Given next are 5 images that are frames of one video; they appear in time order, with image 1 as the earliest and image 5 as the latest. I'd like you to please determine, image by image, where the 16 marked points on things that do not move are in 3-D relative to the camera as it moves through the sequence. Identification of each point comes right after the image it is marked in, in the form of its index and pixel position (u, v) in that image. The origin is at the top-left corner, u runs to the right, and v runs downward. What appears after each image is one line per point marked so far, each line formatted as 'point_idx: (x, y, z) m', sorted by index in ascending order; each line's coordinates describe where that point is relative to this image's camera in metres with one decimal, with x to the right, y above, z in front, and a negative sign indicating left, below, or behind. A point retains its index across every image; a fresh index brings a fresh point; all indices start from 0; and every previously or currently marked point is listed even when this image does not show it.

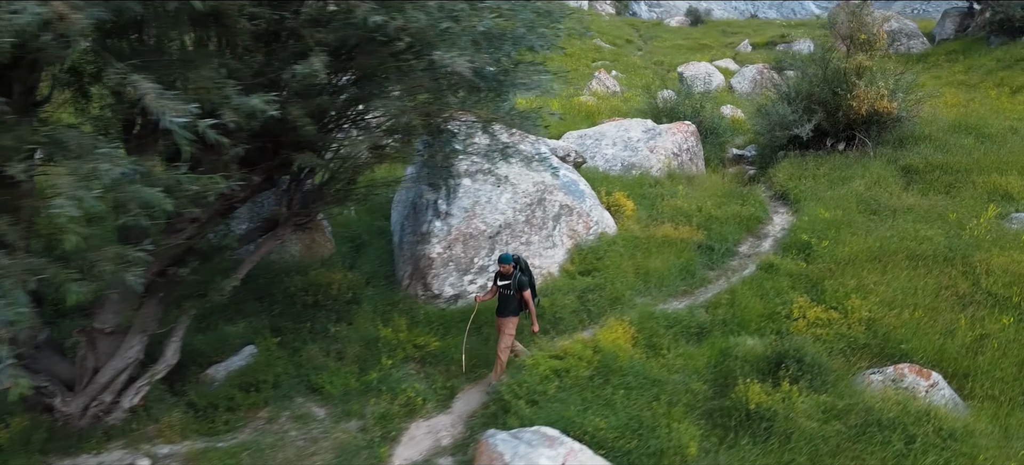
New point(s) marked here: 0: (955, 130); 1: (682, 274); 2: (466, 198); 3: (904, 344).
0: (+10.0, +2.3, +18.3) m
1: (+2.4, -0.6, +11.5) m
2: (-0.6, +0.5, +11.7) m
3: (+4.0, -1.1, +8.4) m
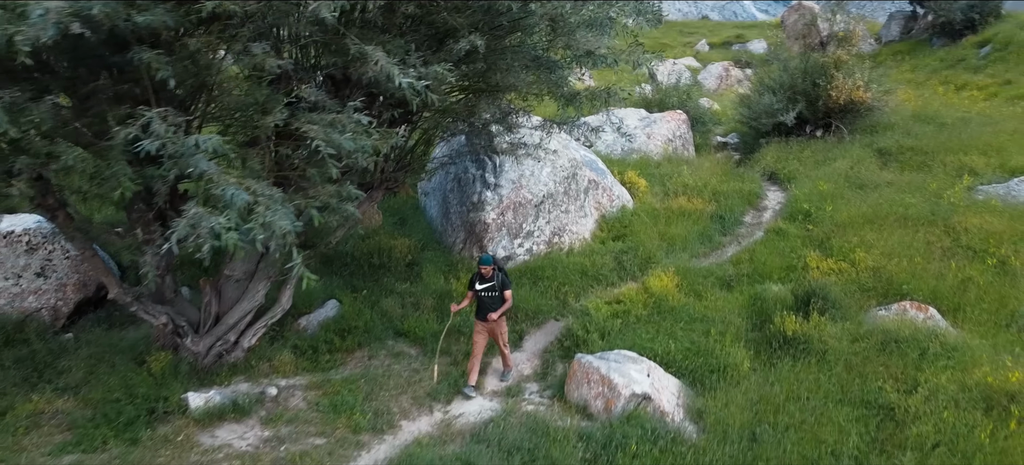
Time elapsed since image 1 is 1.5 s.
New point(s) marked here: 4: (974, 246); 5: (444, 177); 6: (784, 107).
0: (+10.1, +2.8, +20.4) m
1: (+3.0, -0.1, +13.1) m
2: (0.0, +1.0, +13.0) m
3: (+4.9, -0.6, +10.1) m
4: (+6.3, -0.2, +11.1) m
5: (-1.2, +0.9, +13.9) m
6: (+6.4, +3.0, +19.1) m
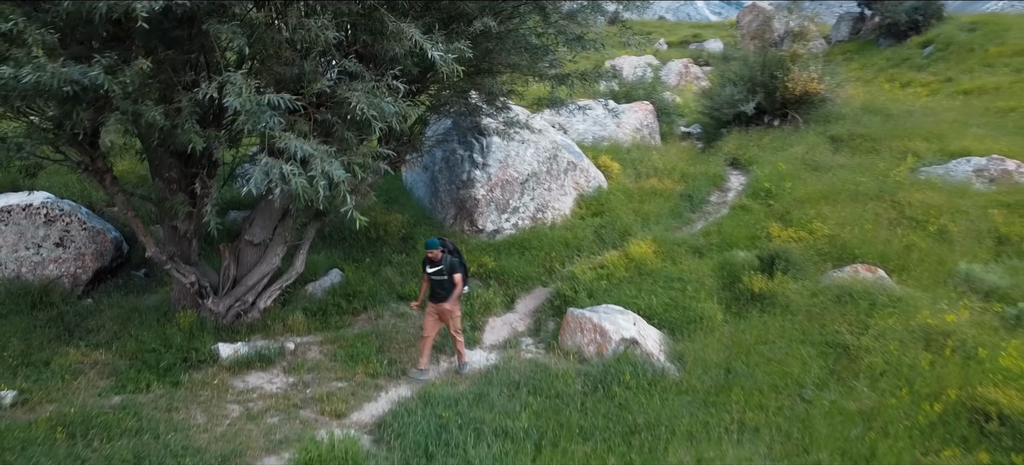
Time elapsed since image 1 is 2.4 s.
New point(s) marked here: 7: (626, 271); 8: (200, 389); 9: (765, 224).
0: (+9.5, +3.3, +21.8) m
1: (+2.8, +0.3, +14.2) m
2: (-0.2, +1.4, +14.0) m
3: (+4.8, -0.2, +11.3) m
4: (+6.1, +0.2, +12.3) m
5: (-1.5, +1.3, +14.8) m
6: (+5.8, +3.4, +20.4) m
7: (+1.5, -0.5, +11.3) m
8: (-3.2, -1.6, +8.3) m
9: (+4.0, +0.1, +12.8) m
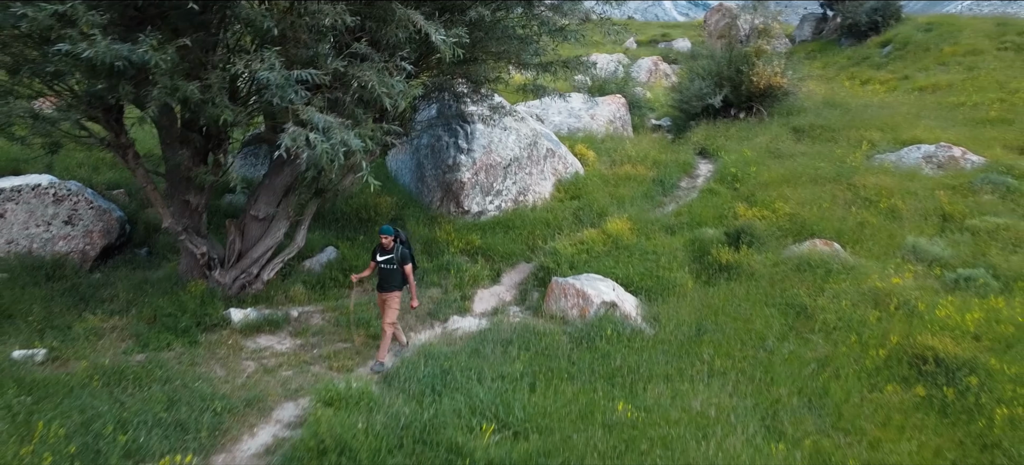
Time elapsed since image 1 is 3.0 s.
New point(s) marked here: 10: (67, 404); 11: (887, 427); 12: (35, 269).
0: (+8.9, +3.6, +23.0) m
1: (+2.5, +0.6, +15.1) m
2: (-0.5, +1.7, +14.8) m
3: (+4.6, +0.1, +12.3) m
4: (+5.9, +0.6, +13.4) m
5: (-1.8, +1.7, +15.6) m
6: (+5.2, +3.7, +21.4) m
7: (+1.3, -0.2, +12.2) m
8: (-3.3, -1.3, +9.0) m
9: (+3.7, +0.5, +13.8) m
10: (-3.8, -1.4, +6.9) m
11: (+3.2, -1.6, +6.8) m
12: (-6.4, -0.5, +10.9) m
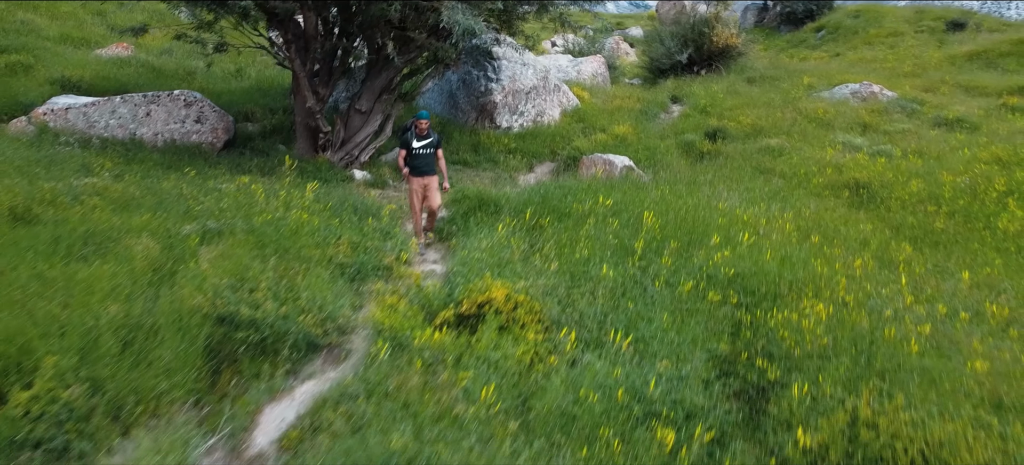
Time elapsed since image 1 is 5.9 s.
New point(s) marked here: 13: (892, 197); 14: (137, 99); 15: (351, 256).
0: (+8.7, +5.6, +27.2) m
1: (+2.9, +2.6, +18.9) m
2: (-0.1, +3.7, +18.4) m
3: (+5.2, +2.1, +16.3) m
4: (+6.4, +2.5, +17.4) m
5: (-1.5, +3.6, +19.1) m
6: (+5.2, +5.7, +25.4) m
7: (+1.9, +1.7, +15.9) m
8: (-2.4, +0.6, +12.4) m
9: (+4.2, +2.4, +17.7) m
10: (-2.8, +0.5, +10.3) m
11: (+4.1, +0.3, +10.7) m
12: (-5.7, +1.4, +14.1) m
13: (+5.2, +0.5, +11.0) m
14: (-6.8, +2.4, +14.7) m
15: (-1.5, -0.2, +7.8) m
